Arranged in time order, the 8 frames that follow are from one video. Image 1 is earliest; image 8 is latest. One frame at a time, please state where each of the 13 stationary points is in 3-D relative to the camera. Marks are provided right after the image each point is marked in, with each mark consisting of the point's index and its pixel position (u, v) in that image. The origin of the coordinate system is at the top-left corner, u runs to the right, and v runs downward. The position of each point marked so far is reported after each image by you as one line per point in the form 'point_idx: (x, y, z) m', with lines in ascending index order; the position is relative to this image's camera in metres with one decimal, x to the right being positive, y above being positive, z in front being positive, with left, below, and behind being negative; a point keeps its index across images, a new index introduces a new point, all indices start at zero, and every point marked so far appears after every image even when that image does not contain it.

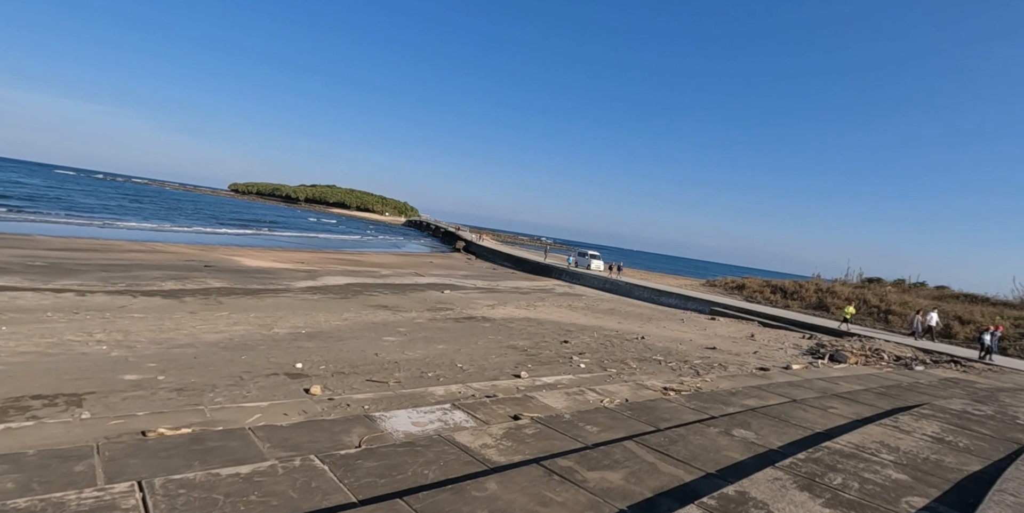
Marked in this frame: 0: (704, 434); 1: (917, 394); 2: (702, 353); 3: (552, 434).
0: (+1.7, -1.6, +5.1) m
1: (+5.7, -2.0, +7.8) m
2: (+4.4, -2.2, +12.7) m
3: (+0.3, -1.7, +5.3) m
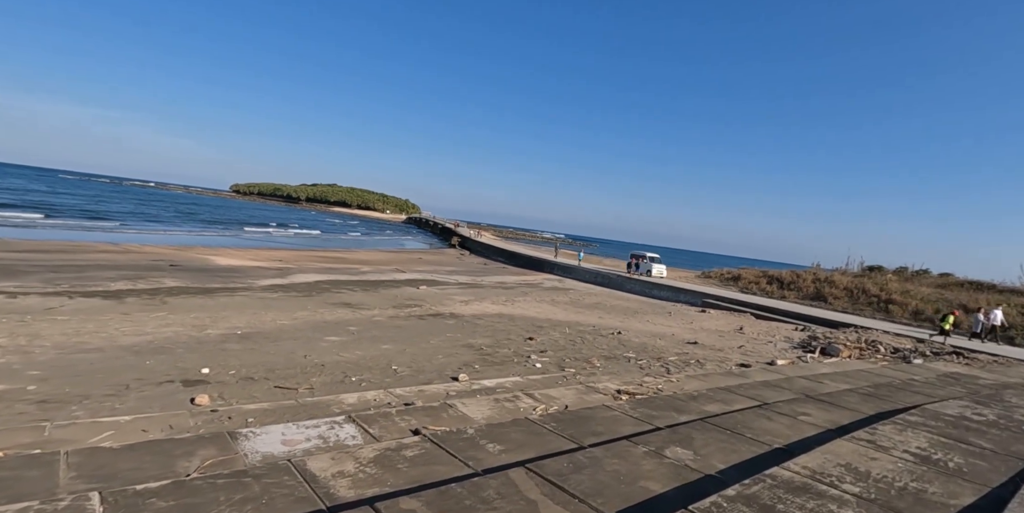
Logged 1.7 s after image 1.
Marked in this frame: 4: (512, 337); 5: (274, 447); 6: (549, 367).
0: (+0.8, -1.4, +4.0) m
1: (+4.8, -1.7, +6.7) m
2: (+3.6, -2.0, +11.6) m
3: (-0.6, -1.5, +4.2) m
4: (0.0, -1.7, +11.6) m
5: (-2.0, -1.6, +4.7) m
6: (+0.6, -1.8, +8.9) m
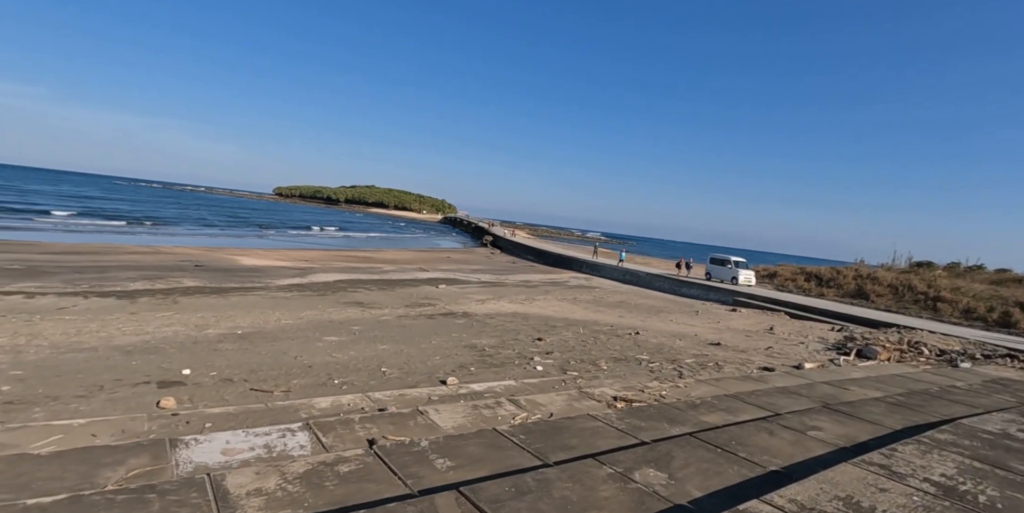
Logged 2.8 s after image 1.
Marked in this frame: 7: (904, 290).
0: (+0.4, -1.4, +3.5) m
1: (+4.6, -1.6, +5.9) m
2: (+3.7, -1.9, +10.9) m
3: (-0.9, -1.5, +3.8) m
4: (+0.2, -1.6, +11.1) m
5: (-2.4, -1.6, +4.3) m
6: (+0.6, -1.7, +8.3) m
7: (+13.3, -1.1, +18.8) m
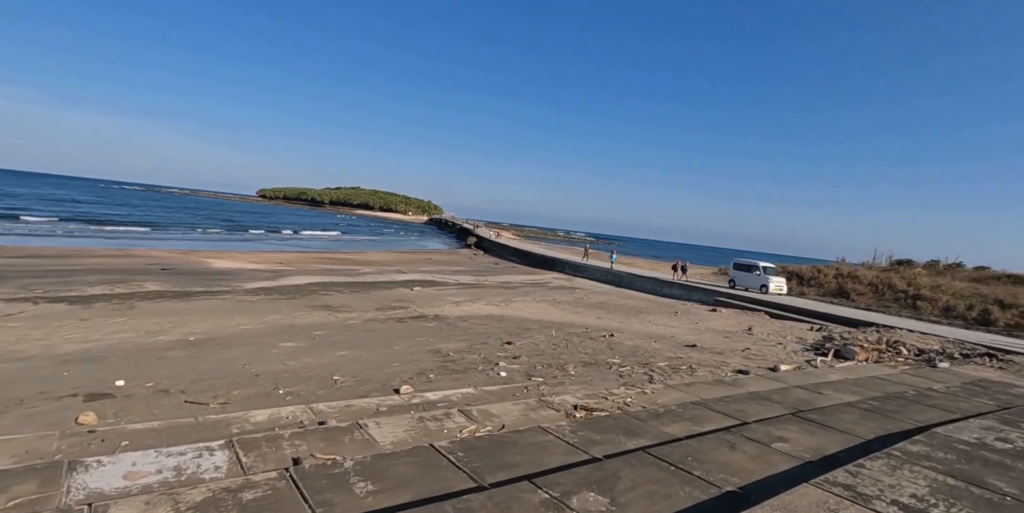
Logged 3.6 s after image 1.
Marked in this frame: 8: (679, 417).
0: (0.0, -1.4, +3.1) m
1: (+4.1, -1.5, +5.5) m
2: (+3.1, -1.8, +10.5) m
3: (-1.4, -1.5, +3.3) m
4: (-0.4, -1.6, +10.7) m
5: (-2.8, -1.6, +3.9) m
6: (0.0, -1.7, +7.9) m
7: (+12.5, -1.1, +18.7) m
8: (+1.6, -1.6, +5.4) m
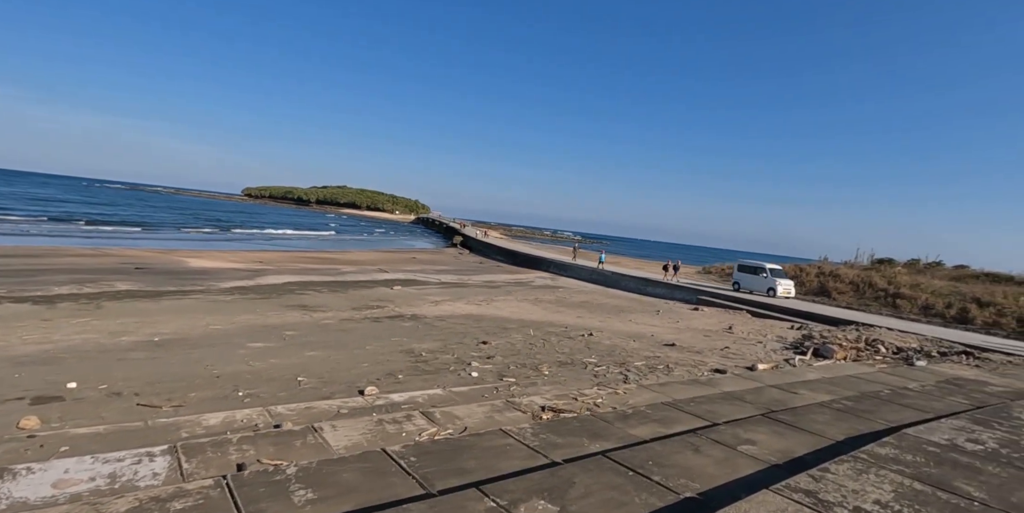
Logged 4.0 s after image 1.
0: (-0.3, -1.3, +2.9) m
1: (+3.8, -1.5, +5.4) m
2: (+2.7, -1.8, +10.4) m
3: (-1.7, -1.4, +3.1) m
4: (-0.9, -1.6, +10.5) m
5: (-3.1, -1.5, +3.6) m
6: (-0.4, -1.7, +7.8) m
7: (+11.9, -1.0, +18.7) m
8: (+1.3, -1.5, +5.2) m
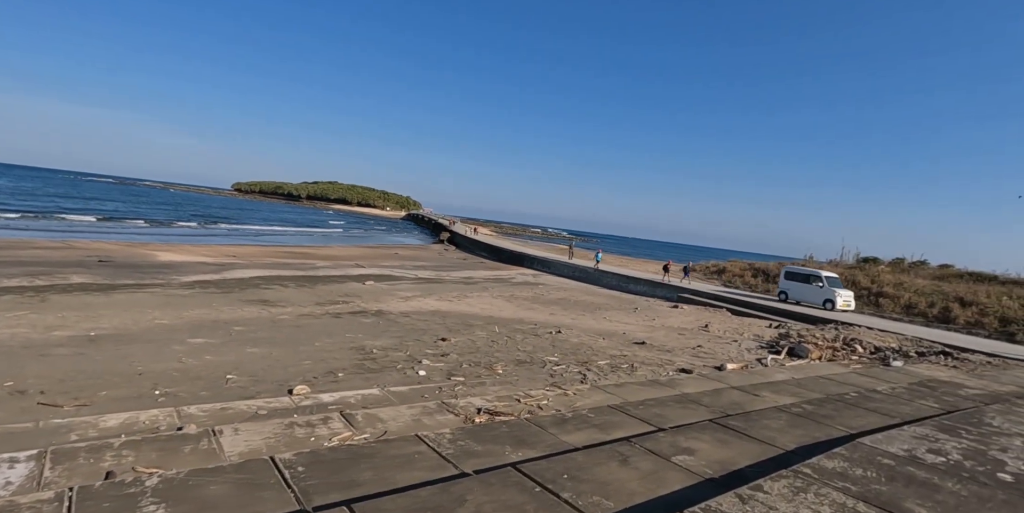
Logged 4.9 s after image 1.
0: (-0.9, -1.2, +2.4) m
1: (+3.1, -1.4, +5.0) m
2: (+2.0, -1.7, +9.9) m
3: (-2.3, -1.3, +2.6) m
4: (-1.6, -1.4, +10.0) m
5: (-3.7, -1.4, +3.1) m
6: (-1.0, -1.6, +7.3) m
7: (+11.1, -1.0, +18.4) m
8: (+0.6, -1.4, +4.7) m
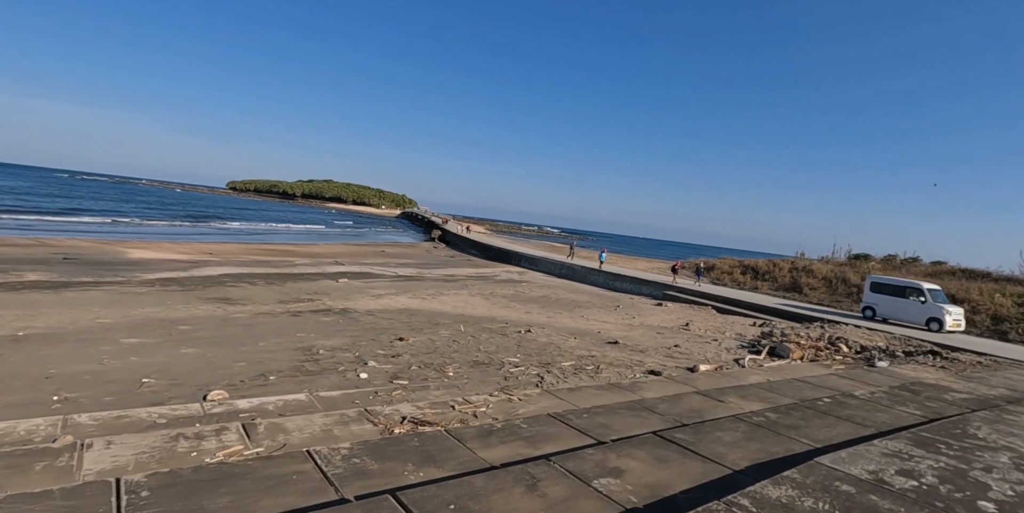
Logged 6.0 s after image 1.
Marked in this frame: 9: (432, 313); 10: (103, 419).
0: (-1.5, -1.2, +1.8) m
1: (+2.5, -1.3, +4.4) m
2: (+1.4, -1.6, +9.4) m
3: (-2.9, -1.2, +2.0) m
4: (-2.2, -1.3, +9.4) m
5: (-4.3, -1.3, +2.5) m
6: (-1.7, -1.5, +6.7) m
7: (+10.5, -0.8, +17.8) m
8: (0.0, -1.3, +4.2) m
9: (-1.8, -1.3, +12.2) m
10: (-3.6, -1.4, +4.8) m
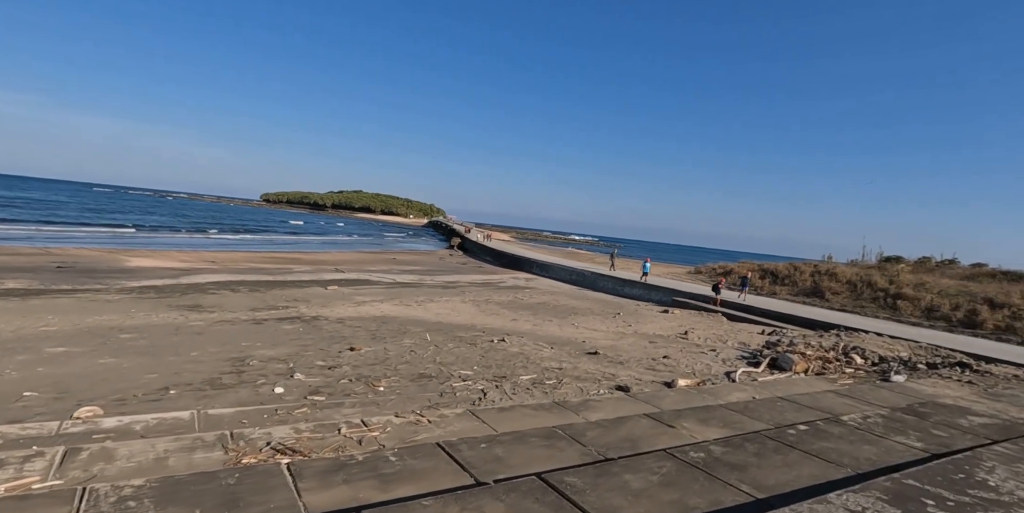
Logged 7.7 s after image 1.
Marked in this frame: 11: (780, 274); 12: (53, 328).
0: (-2.5, -1.1, +1.0) m
1: (+1.7, -1.3, +3.4) m
2: (+0.8, -1.6, +8.4) m
3: (-3.8, -1.2, +1.3) m
4: (-2.7, -1.4, +8.6) m
5: (-5.3, -1.3, +1.9) m
6: (-2.3, -1.5, +5.9) m
7: (+10.4, -0.9, +16.4) m
8: (-0.8, -1.3, +3.3) m
9: (-2.1, -1.3, +11.4) m
10: (-4.4, -1.4, +4.1) m
11: (+9.6, -0.6, +19.8) m
12: (-7.5, -1.2, +9.1) m
